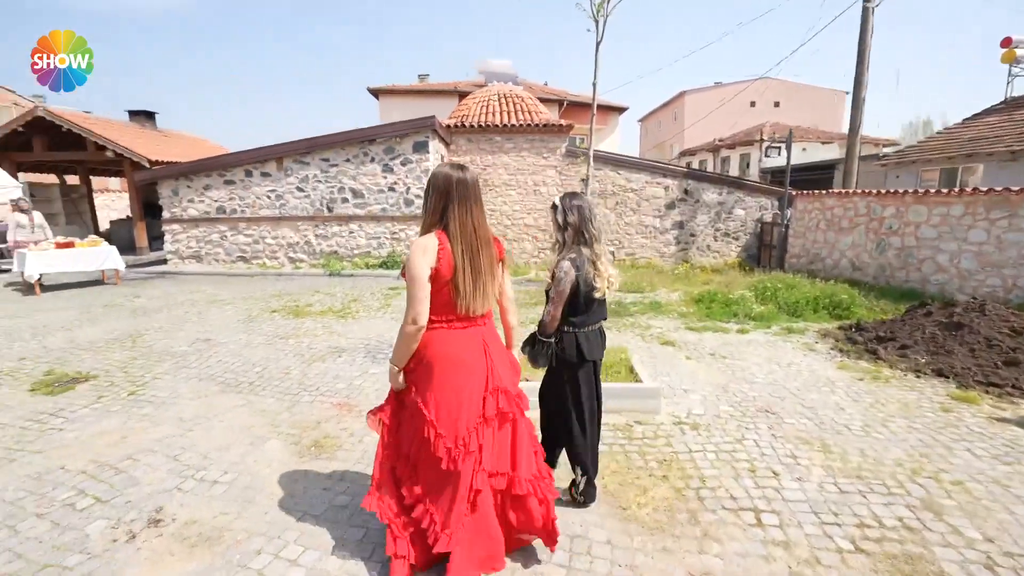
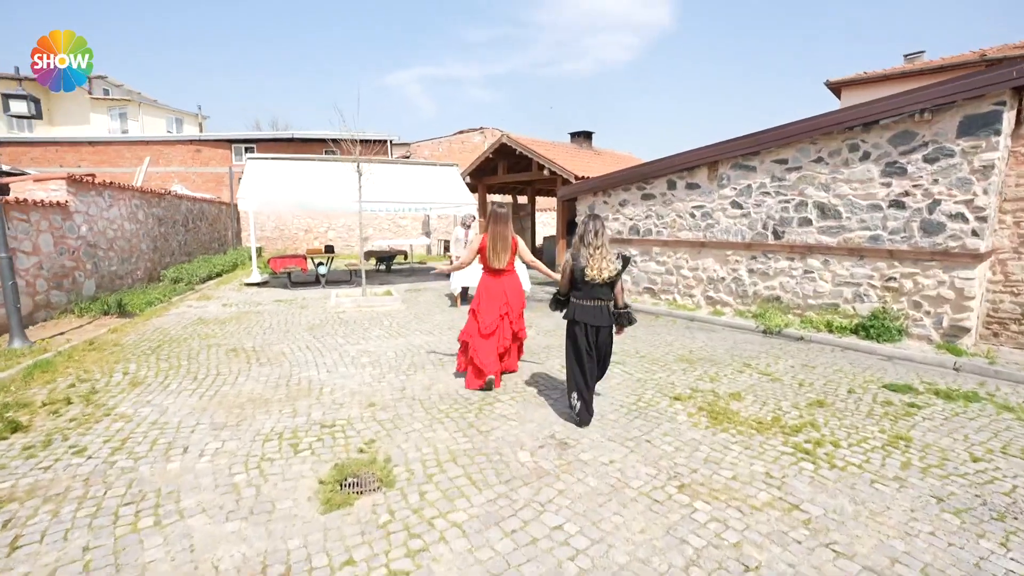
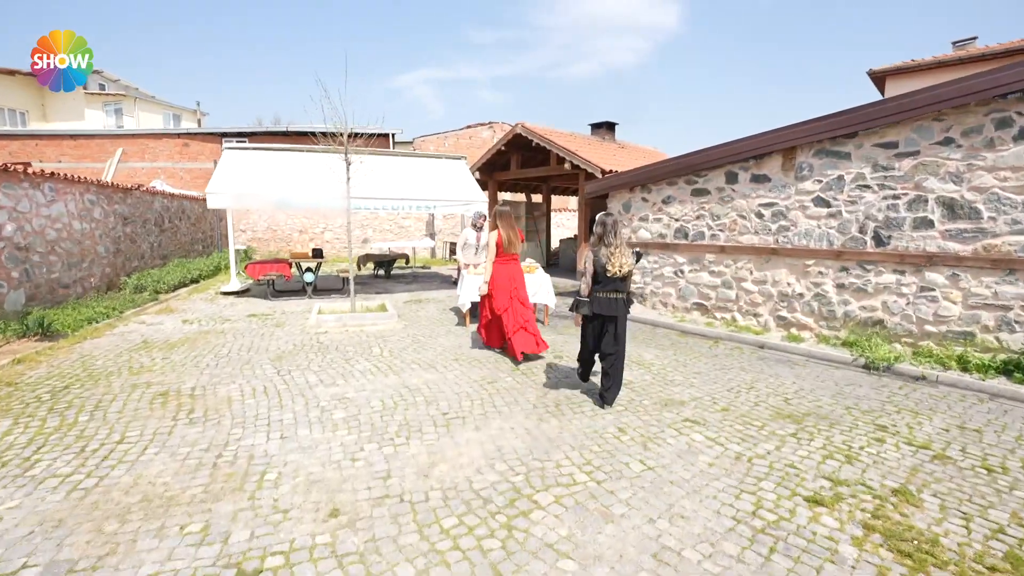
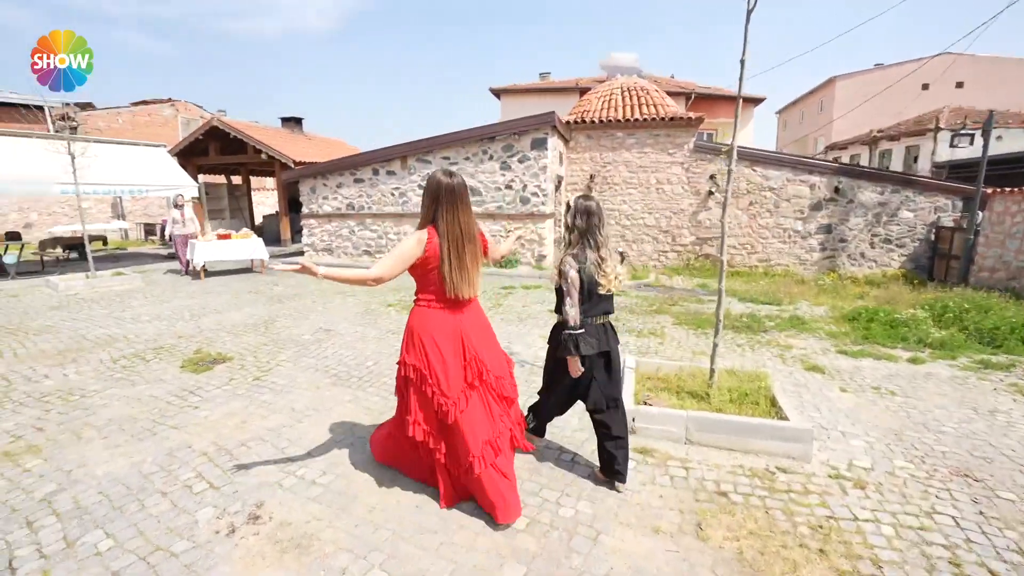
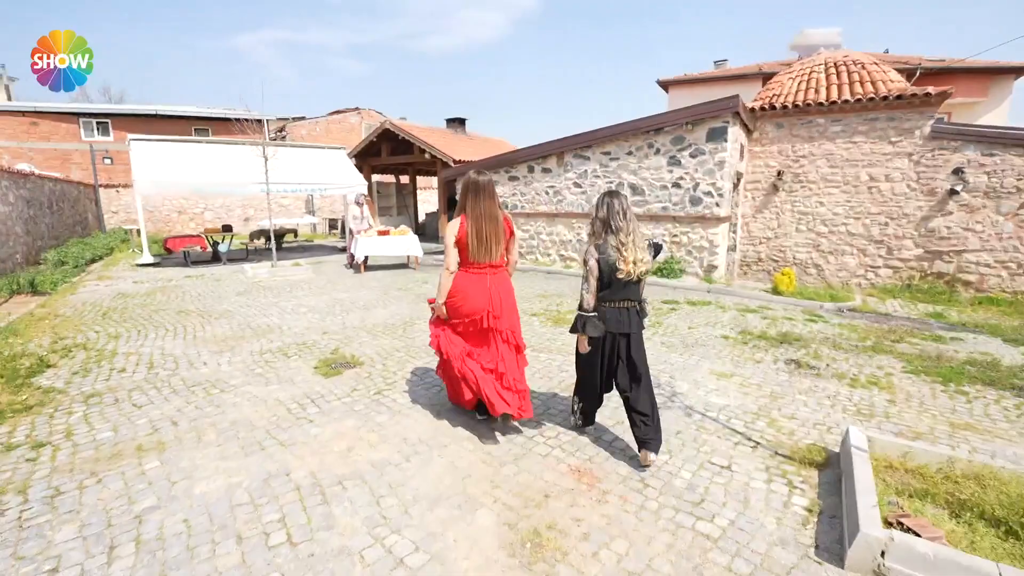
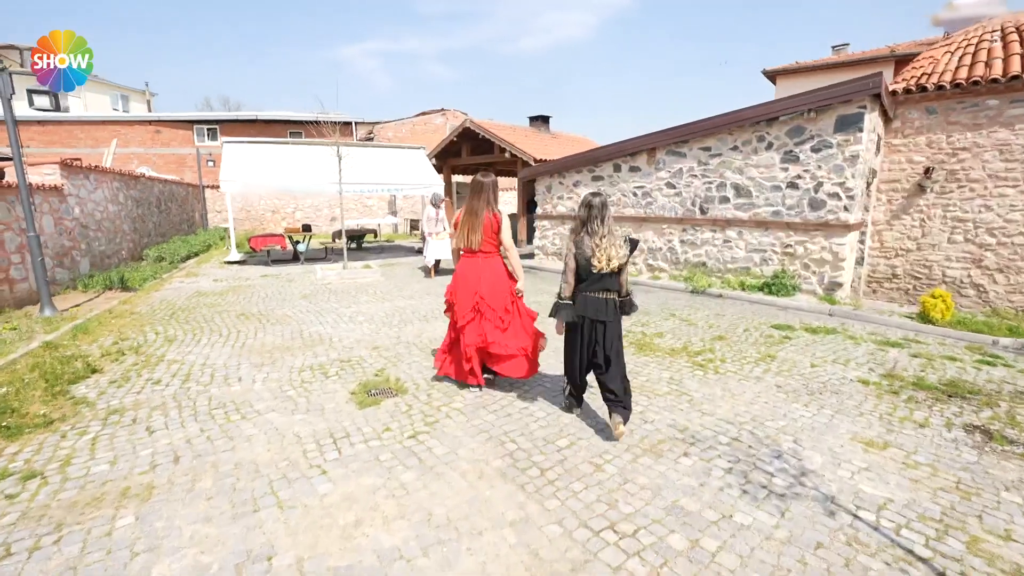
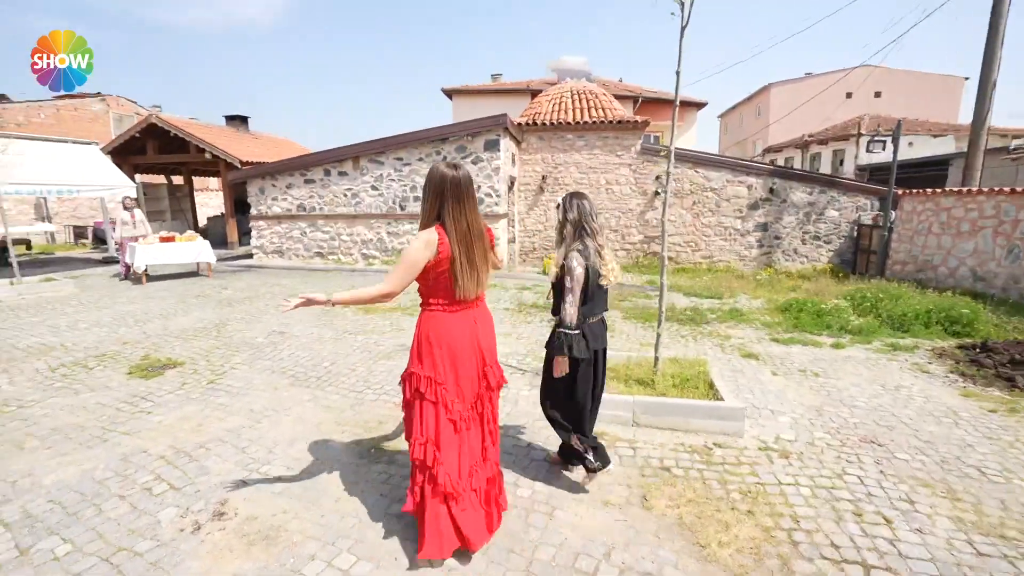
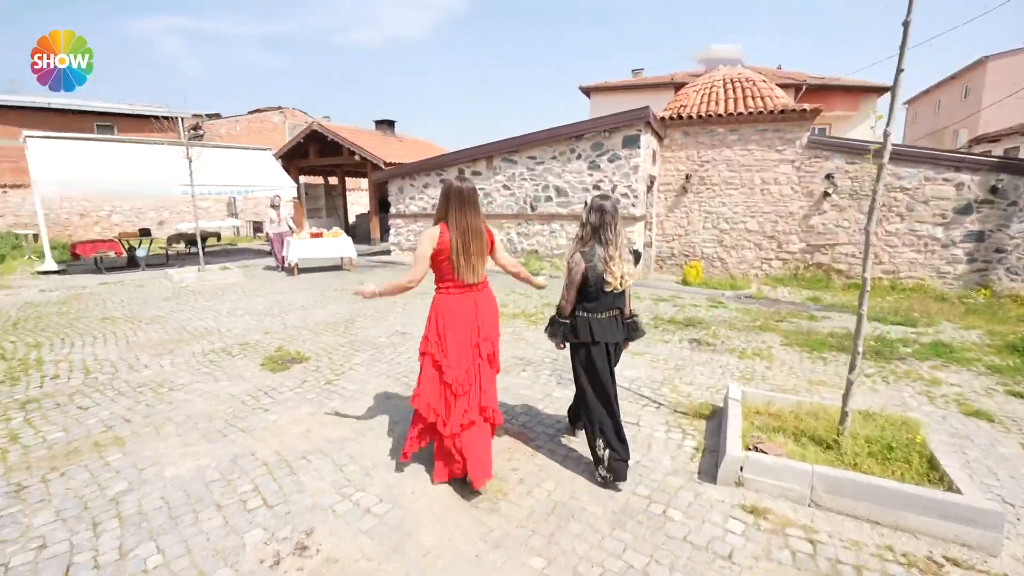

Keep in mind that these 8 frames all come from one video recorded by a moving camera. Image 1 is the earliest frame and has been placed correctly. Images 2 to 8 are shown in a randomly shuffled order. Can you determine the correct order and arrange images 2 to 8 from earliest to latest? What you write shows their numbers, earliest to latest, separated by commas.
7, 4, 8, 5, 6, 2, 3
